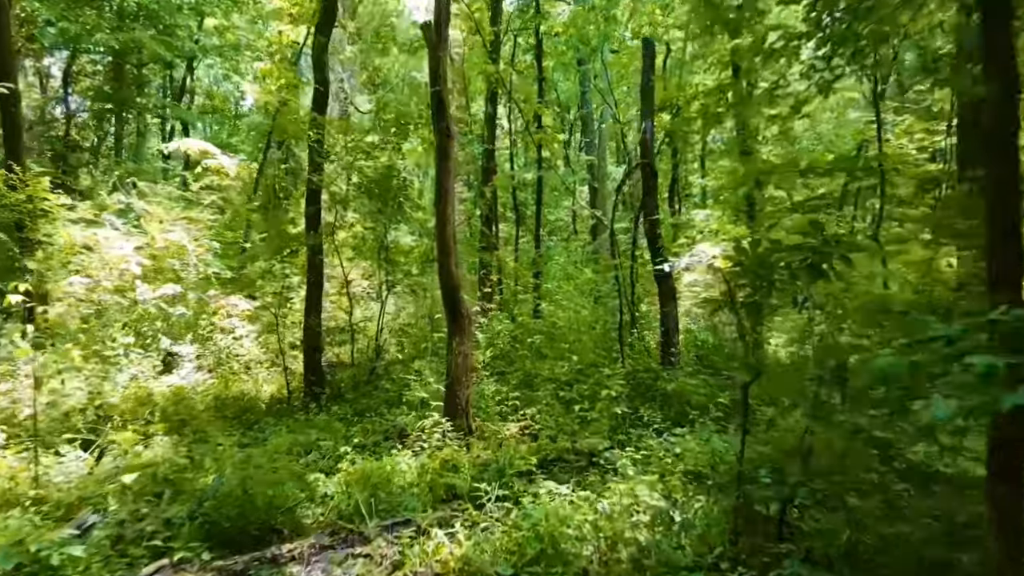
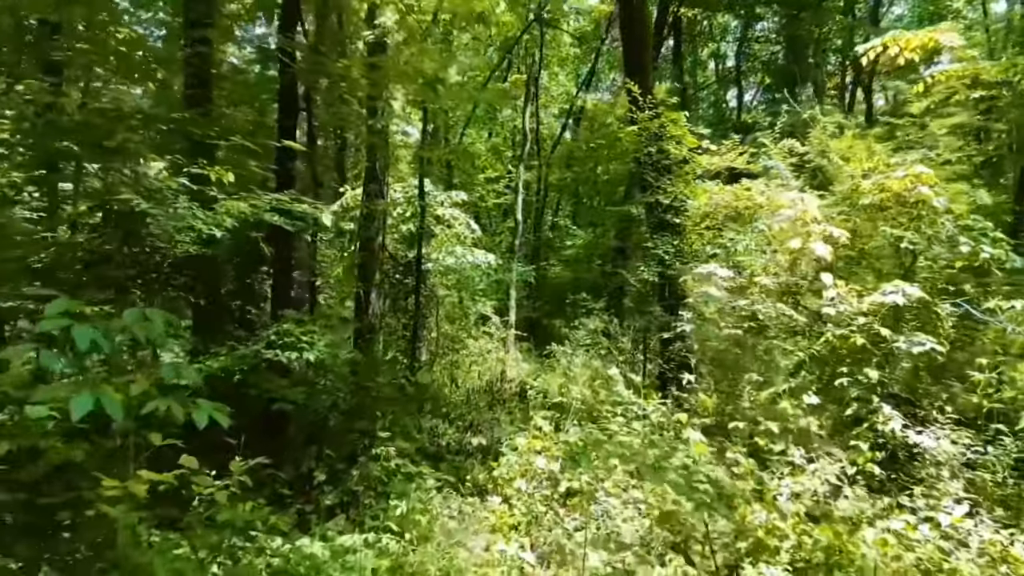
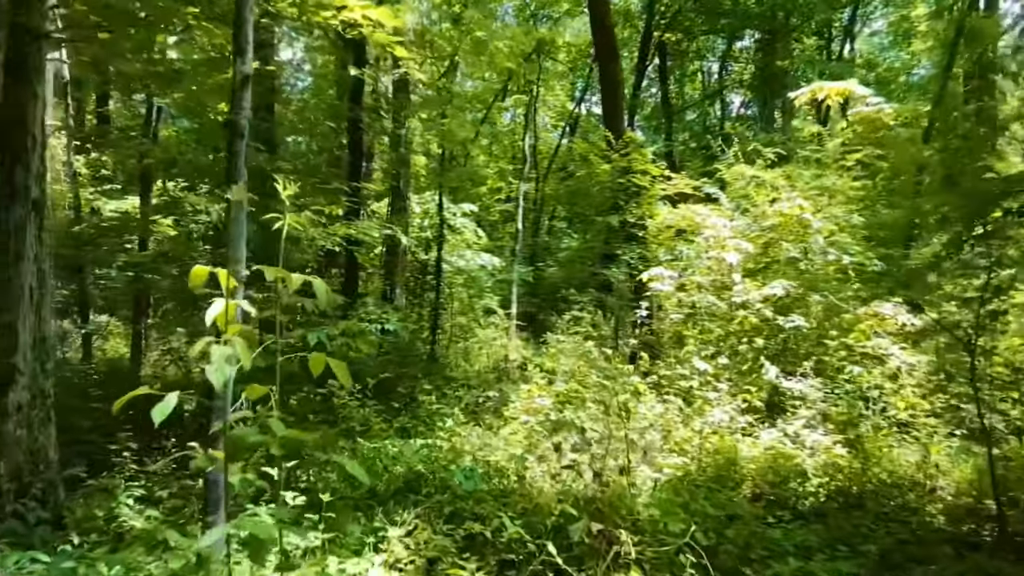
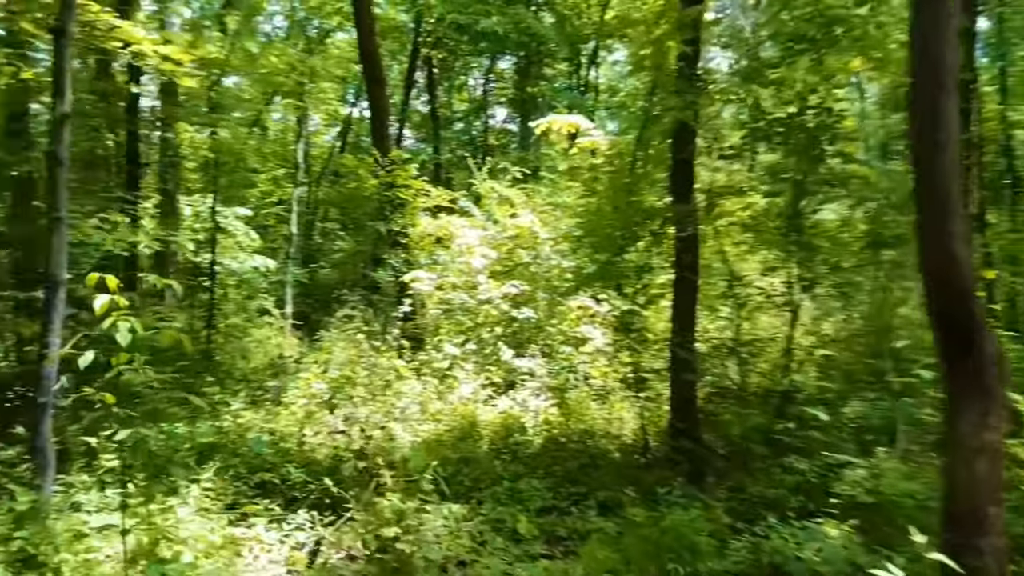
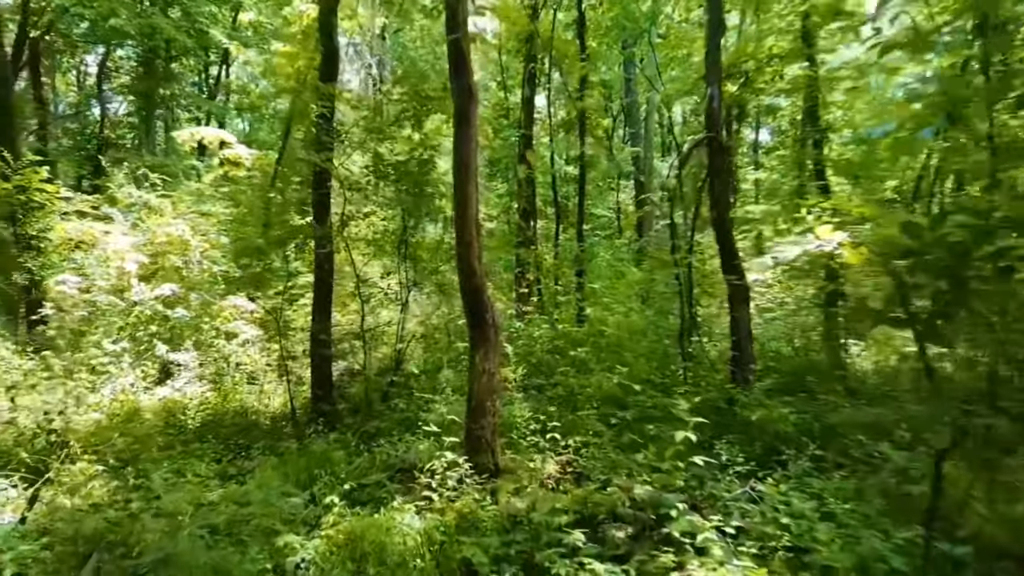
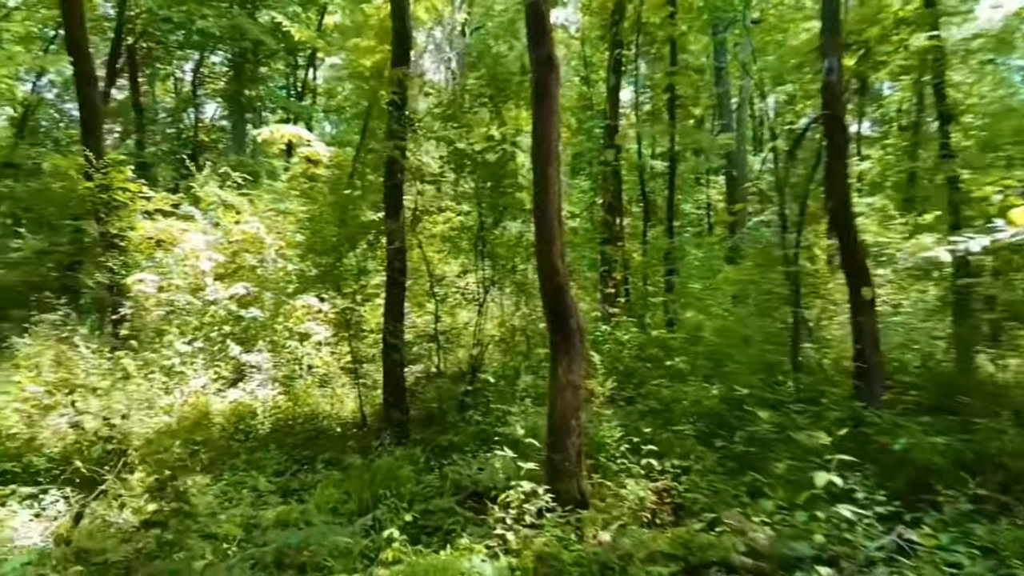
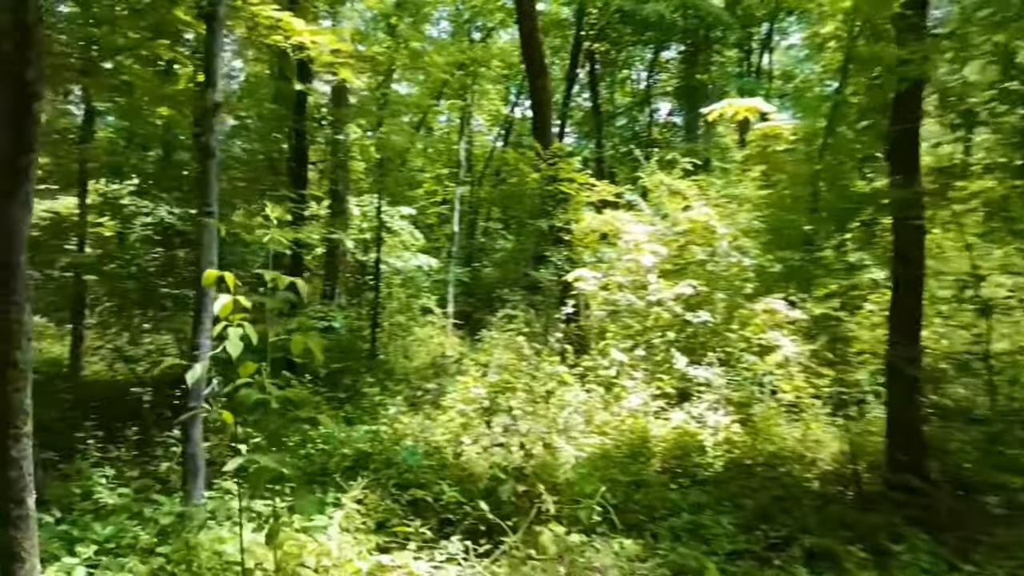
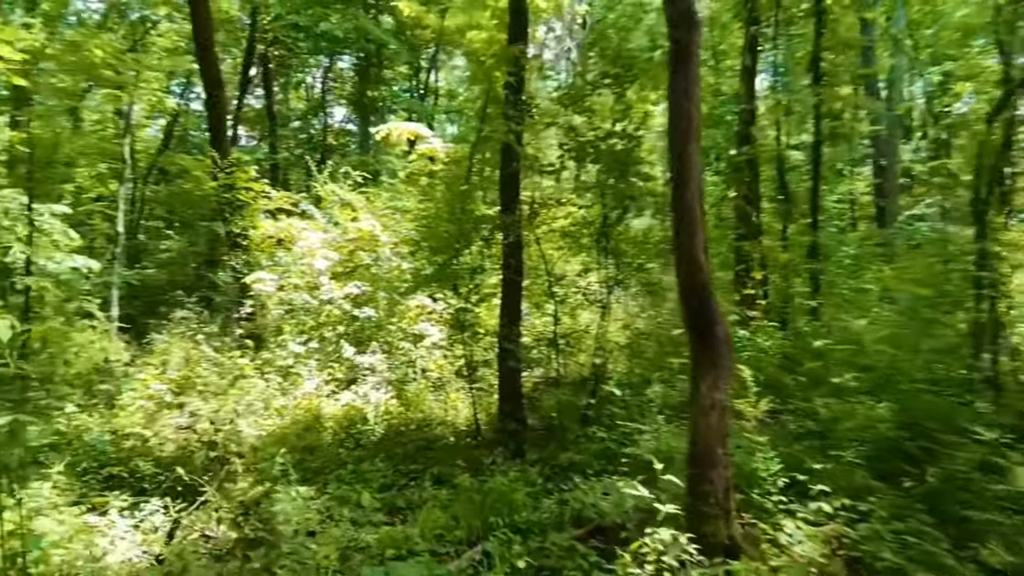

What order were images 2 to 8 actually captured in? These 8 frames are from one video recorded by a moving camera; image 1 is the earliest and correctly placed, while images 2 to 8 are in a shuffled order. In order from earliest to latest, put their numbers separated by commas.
5, 6, 8, 4, 7, 3, 2
